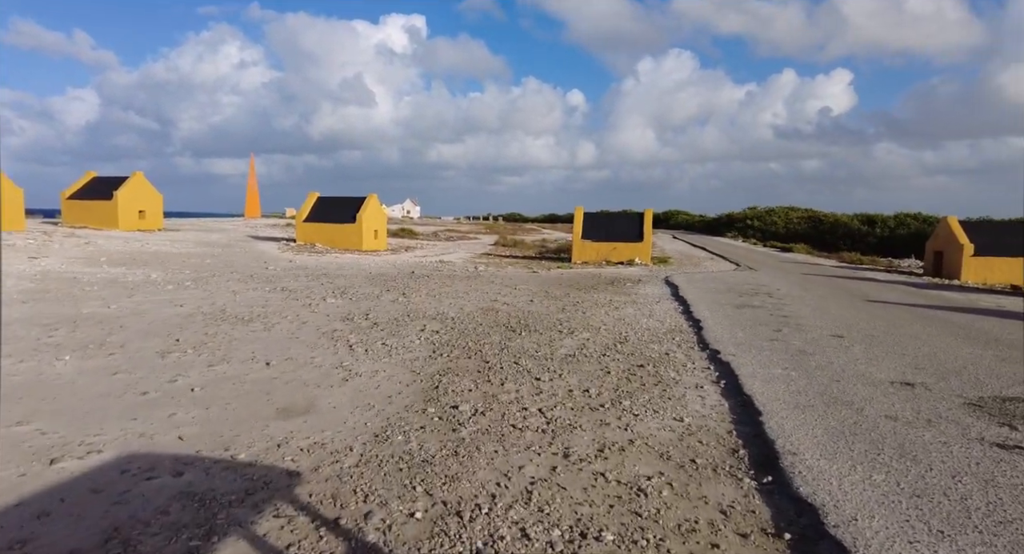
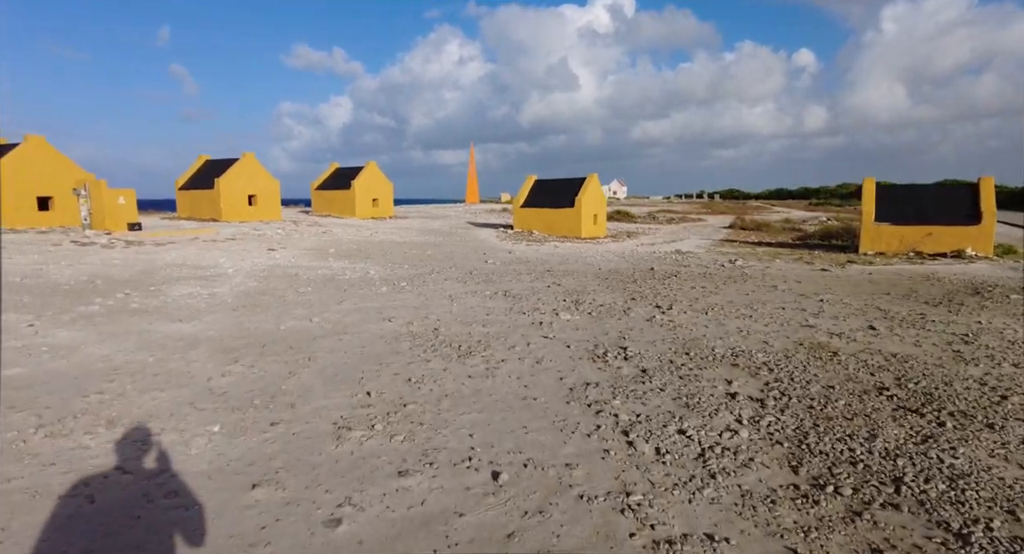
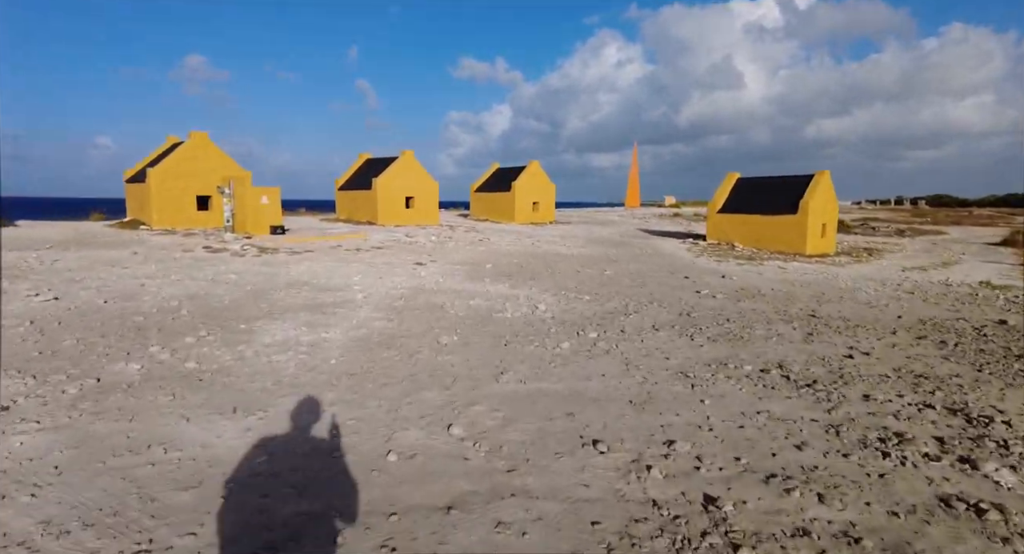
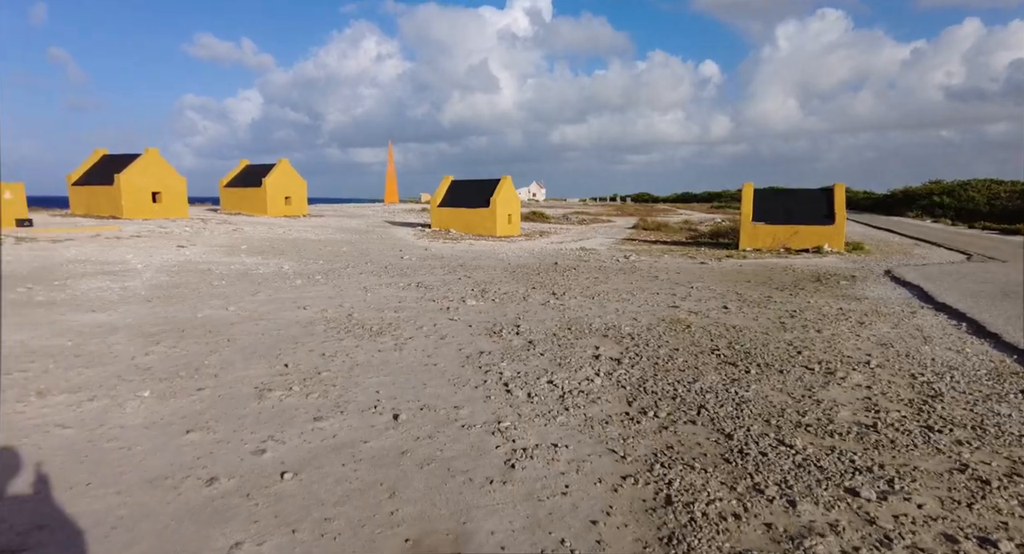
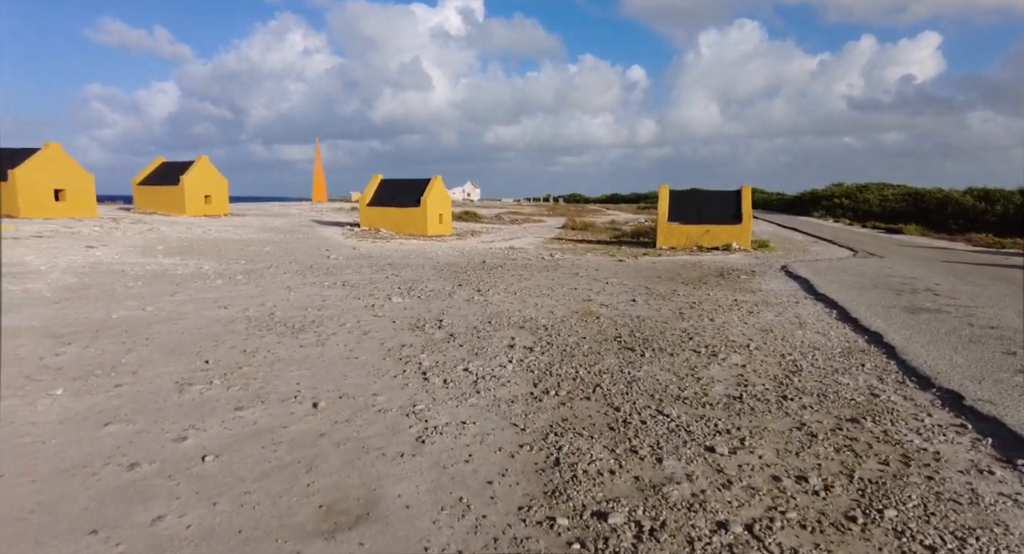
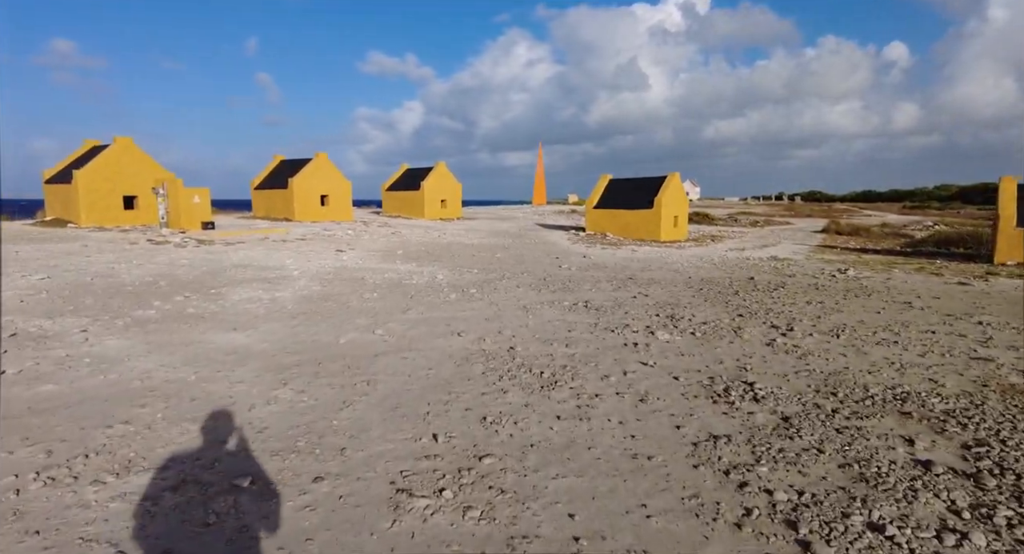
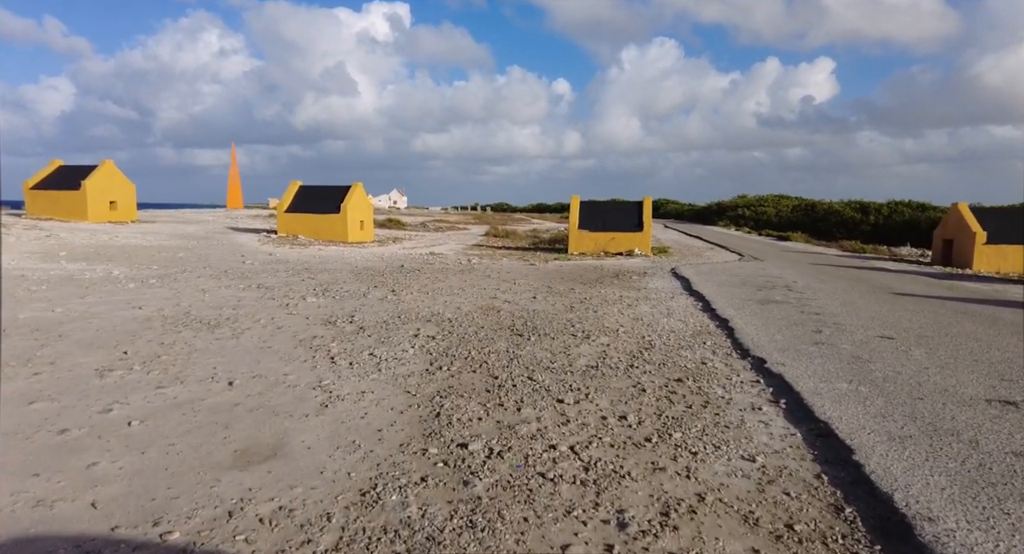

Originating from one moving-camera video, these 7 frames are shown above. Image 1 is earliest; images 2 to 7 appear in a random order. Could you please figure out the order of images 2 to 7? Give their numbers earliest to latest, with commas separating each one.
7, 5, 4, 2, 6, 3
